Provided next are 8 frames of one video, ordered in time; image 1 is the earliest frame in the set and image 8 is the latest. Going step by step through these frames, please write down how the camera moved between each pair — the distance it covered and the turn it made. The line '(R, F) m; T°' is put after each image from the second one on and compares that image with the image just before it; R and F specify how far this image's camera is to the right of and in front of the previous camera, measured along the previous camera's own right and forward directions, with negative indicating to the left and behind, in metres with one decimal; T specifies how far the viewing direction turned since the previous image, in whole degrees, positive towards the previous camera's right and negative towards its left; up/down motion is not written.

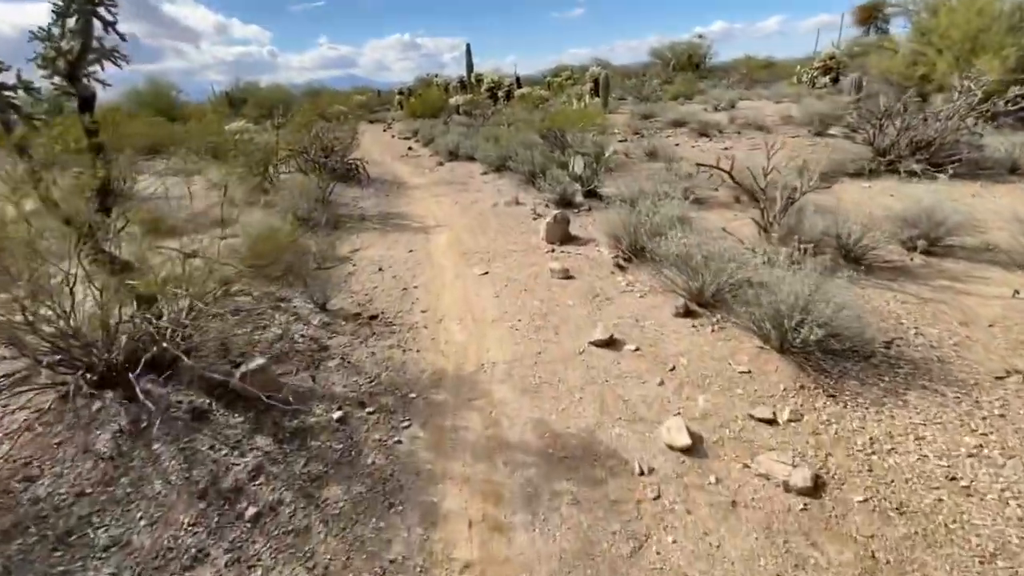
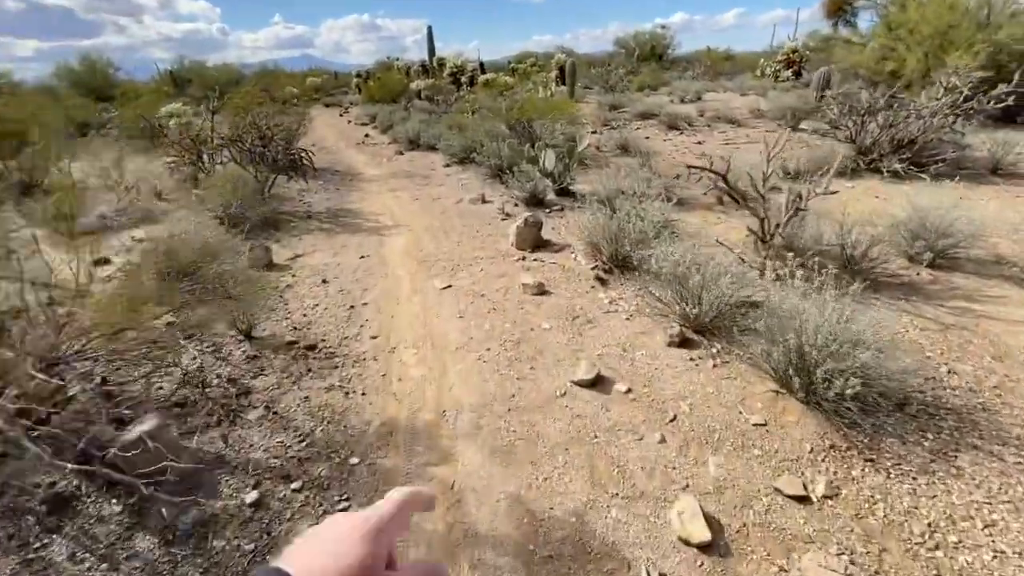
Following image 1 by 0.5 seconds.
(0.0, +0.8) m; +4°
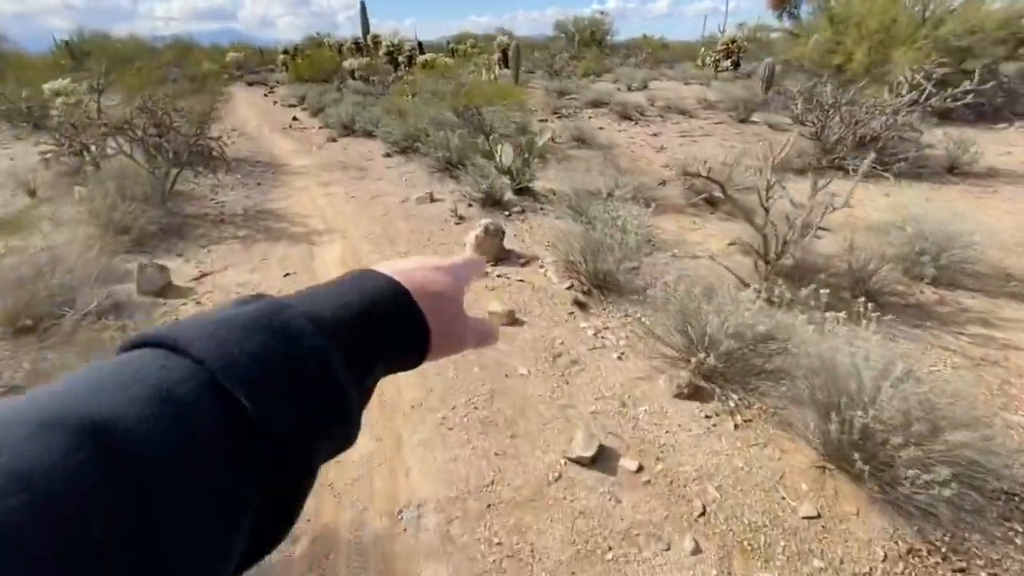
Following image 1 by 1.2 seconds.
(-0.2, +0.9) m; +7°
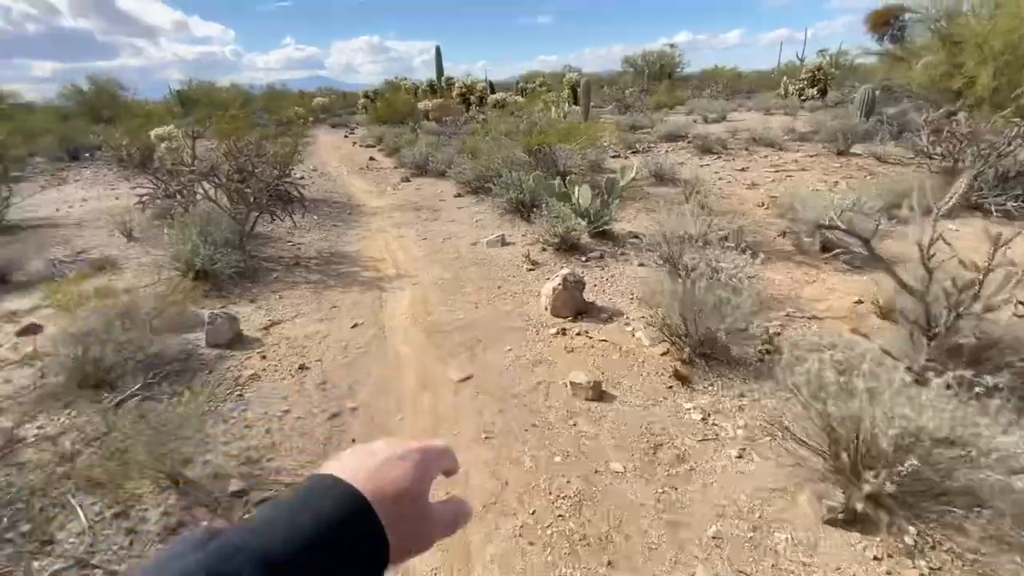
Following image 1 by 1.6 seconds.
(-0.2, +0.5) m; -7°
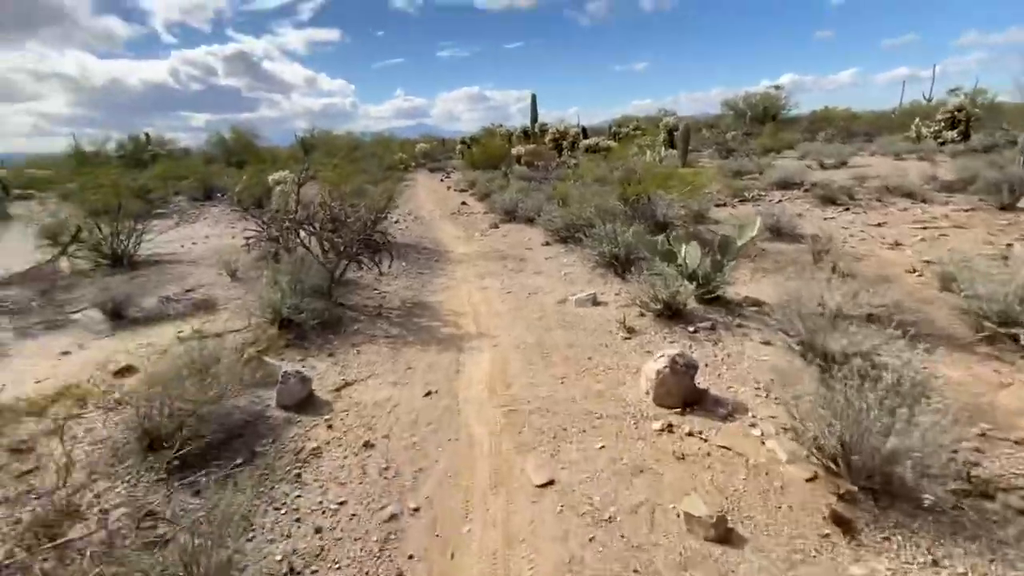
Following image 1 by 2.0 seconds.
(-0.1, +0.6) m; -10°
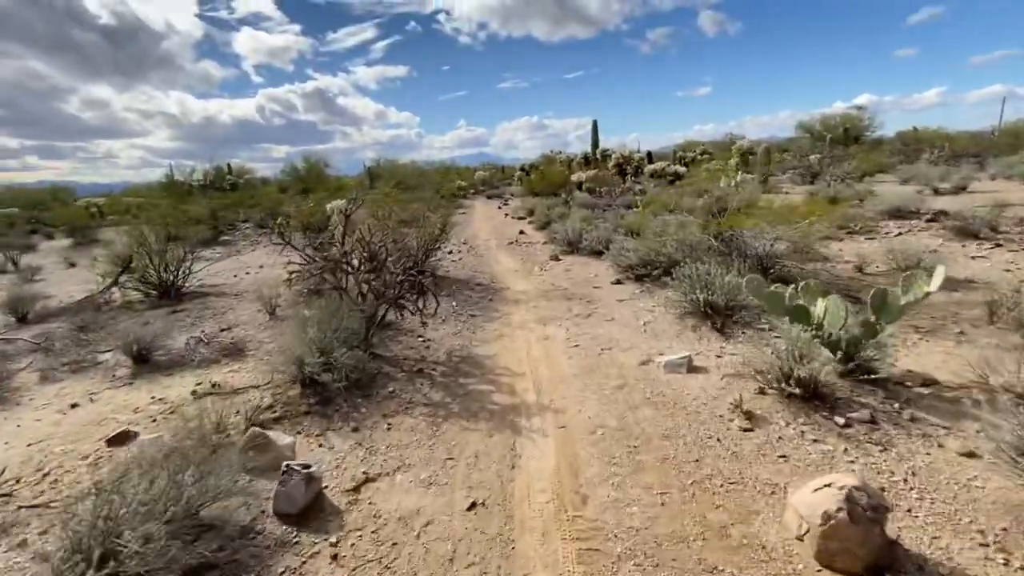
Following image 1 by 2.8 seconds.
(-0.2, +1.2) m; -7°
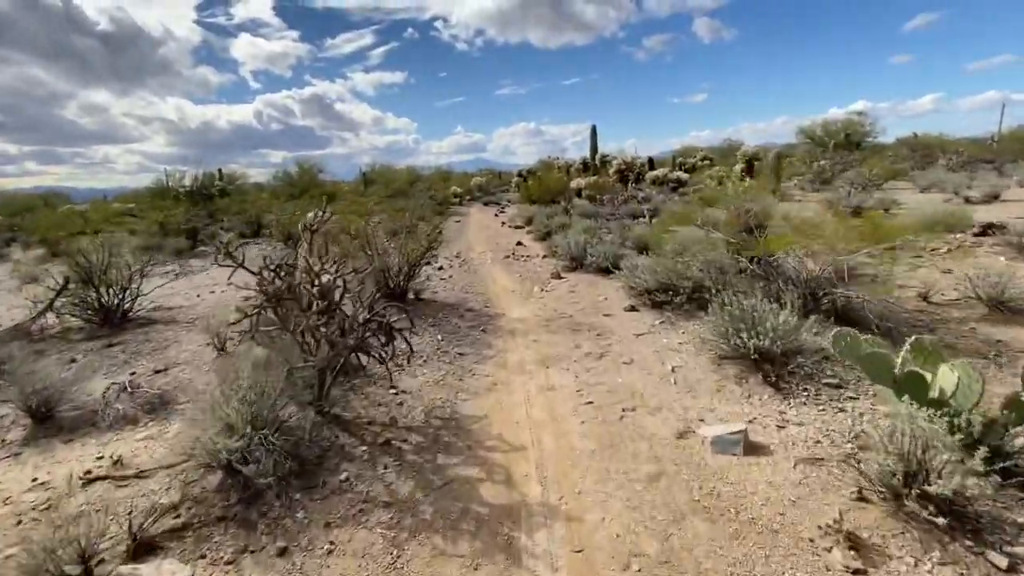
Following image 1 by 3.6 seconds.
(0.0, +1.3) m; 0°
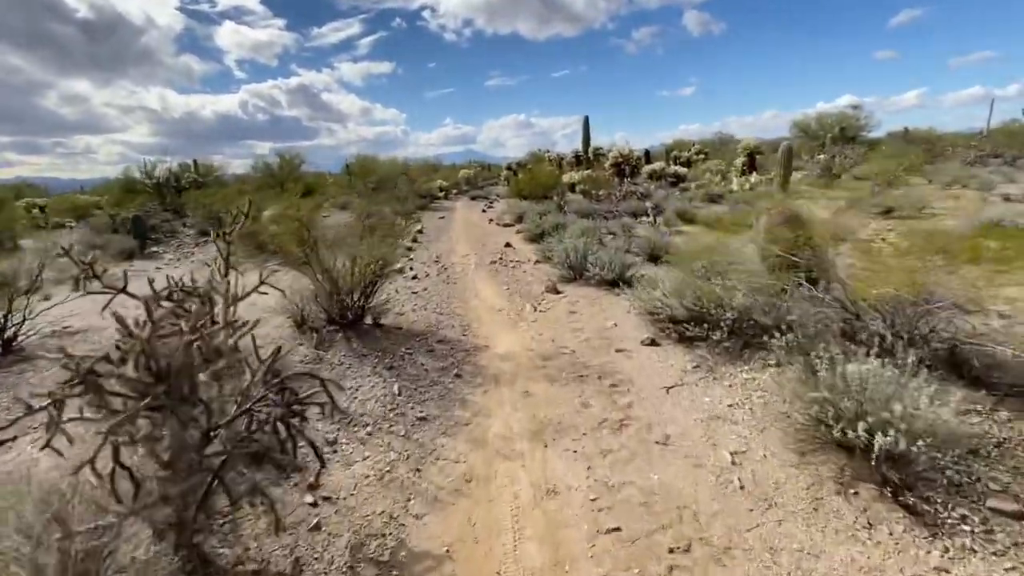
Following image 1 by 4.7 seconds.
(+0.1, +1.8) m; +1°
